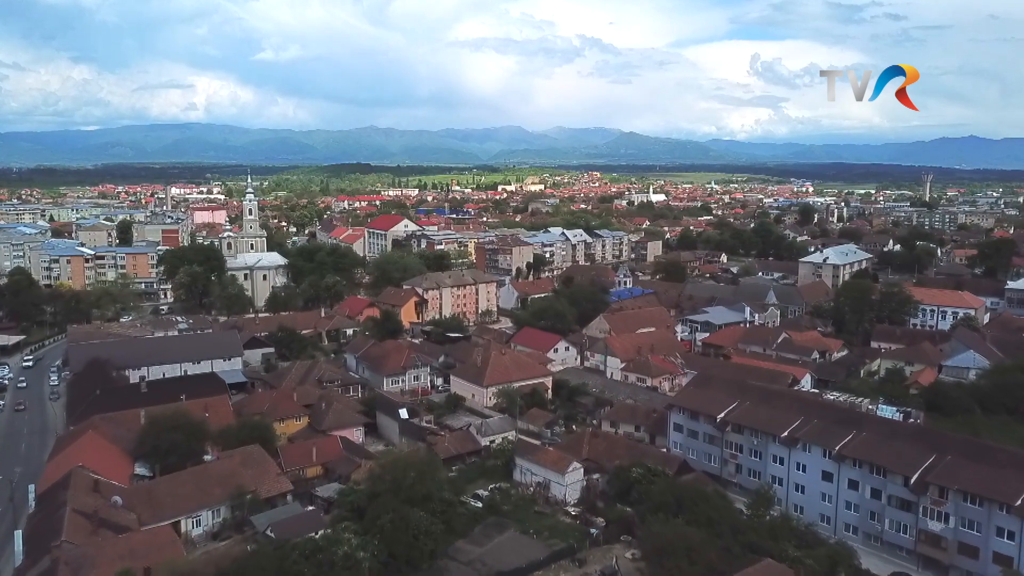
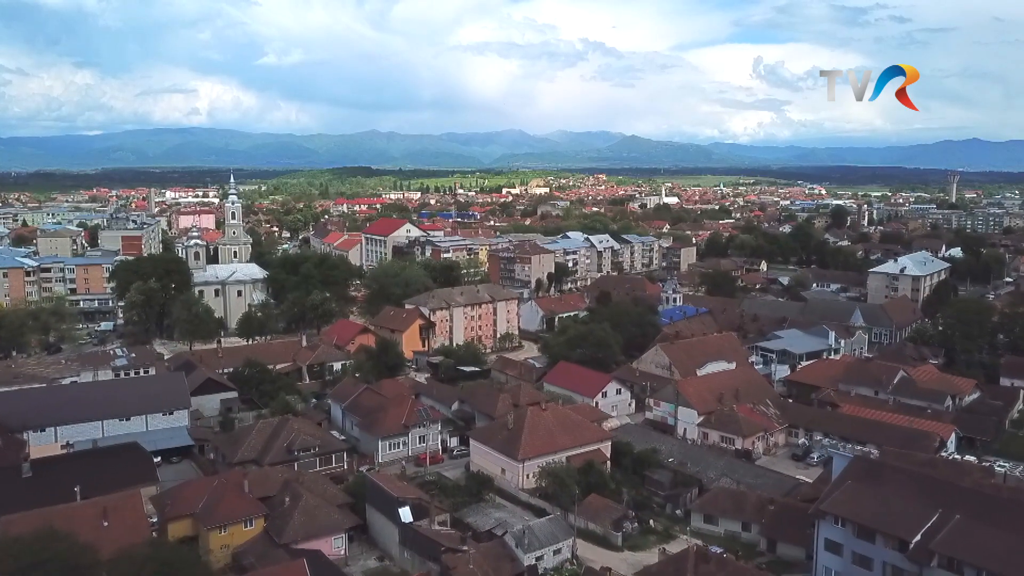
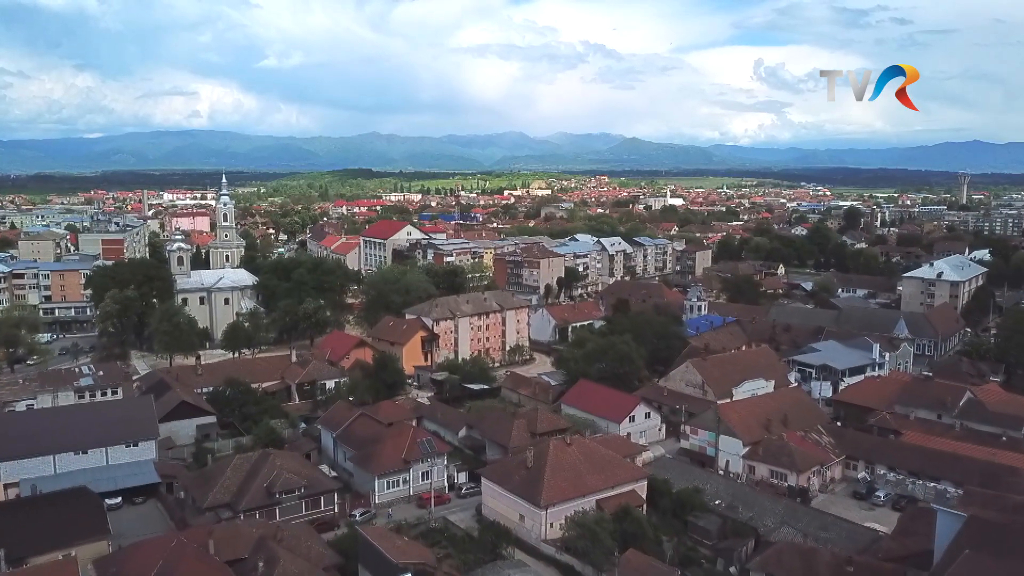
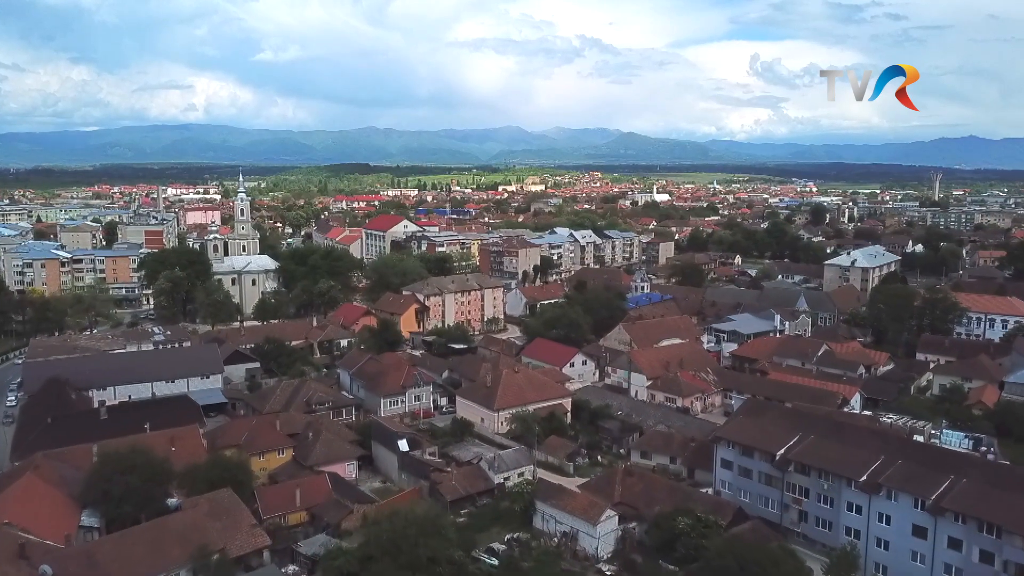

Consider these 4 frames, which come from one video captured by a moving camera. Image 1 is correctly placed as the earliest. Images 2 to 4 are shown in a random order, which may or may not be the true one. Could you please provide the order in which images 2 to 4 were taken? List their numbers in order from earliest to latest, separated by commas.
4, 2, 3
